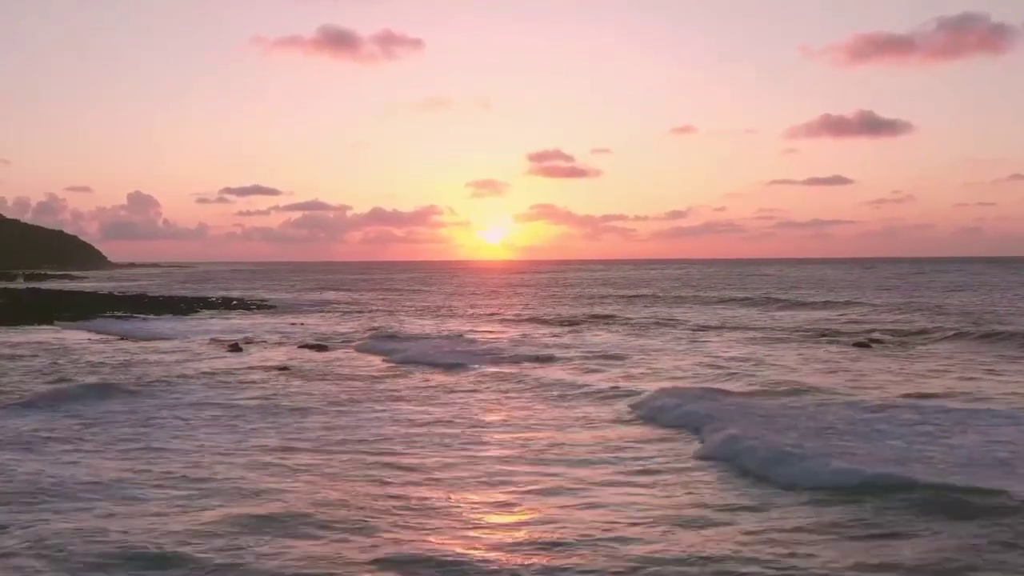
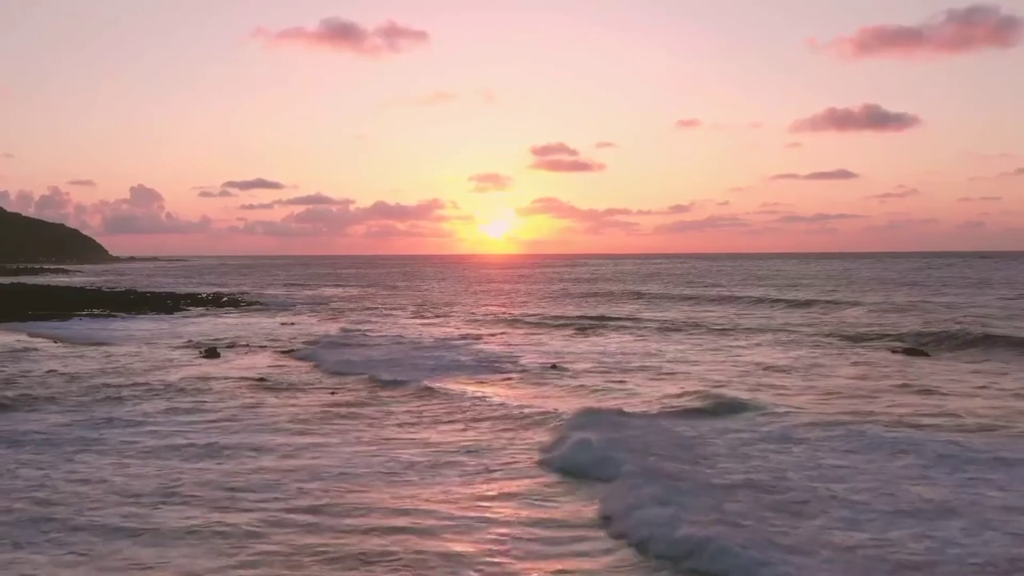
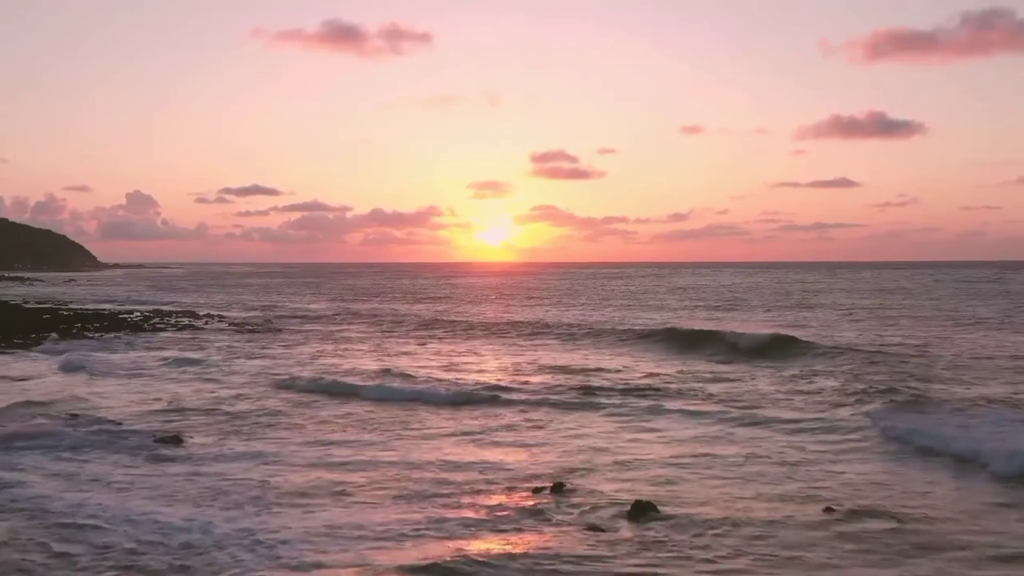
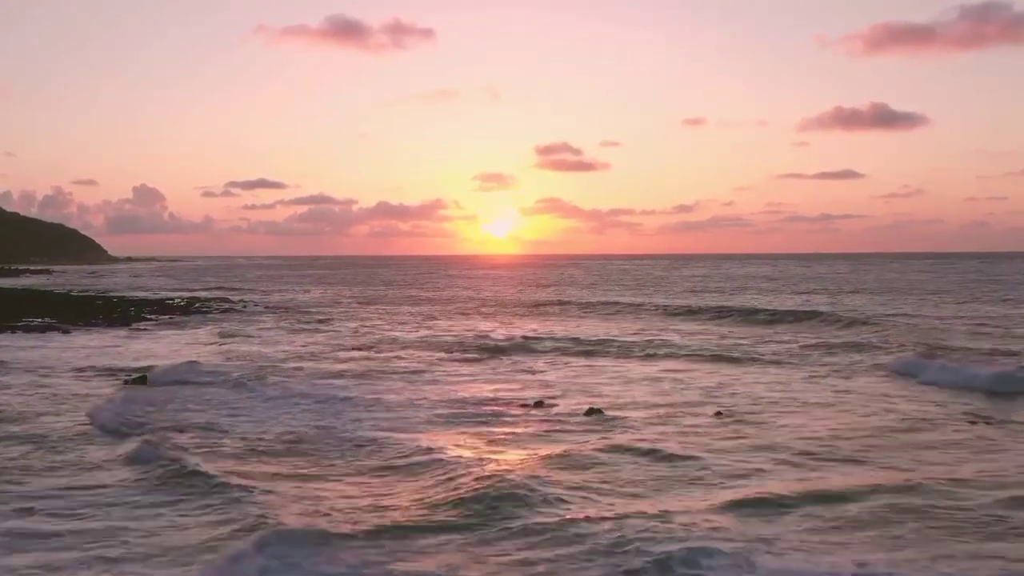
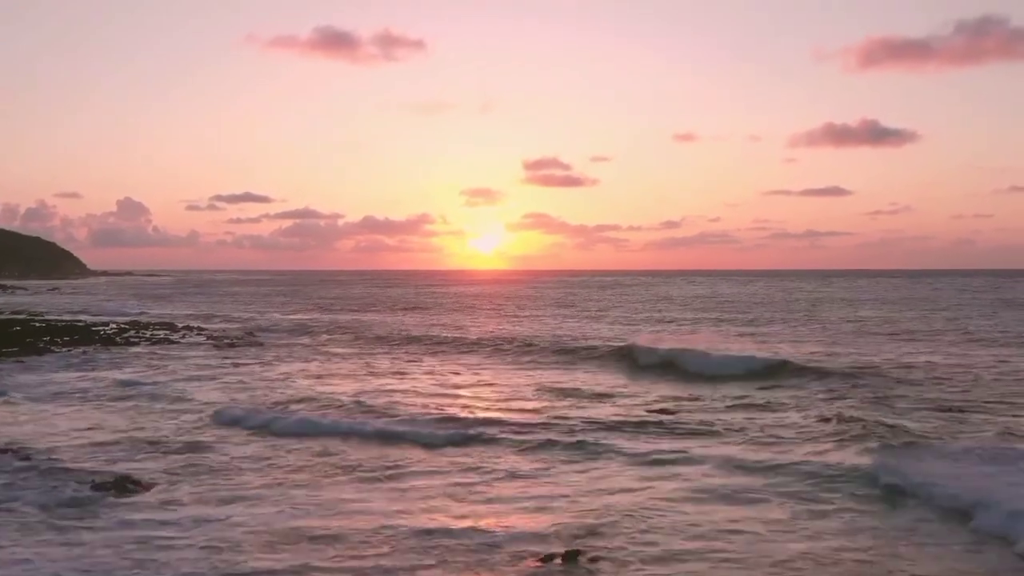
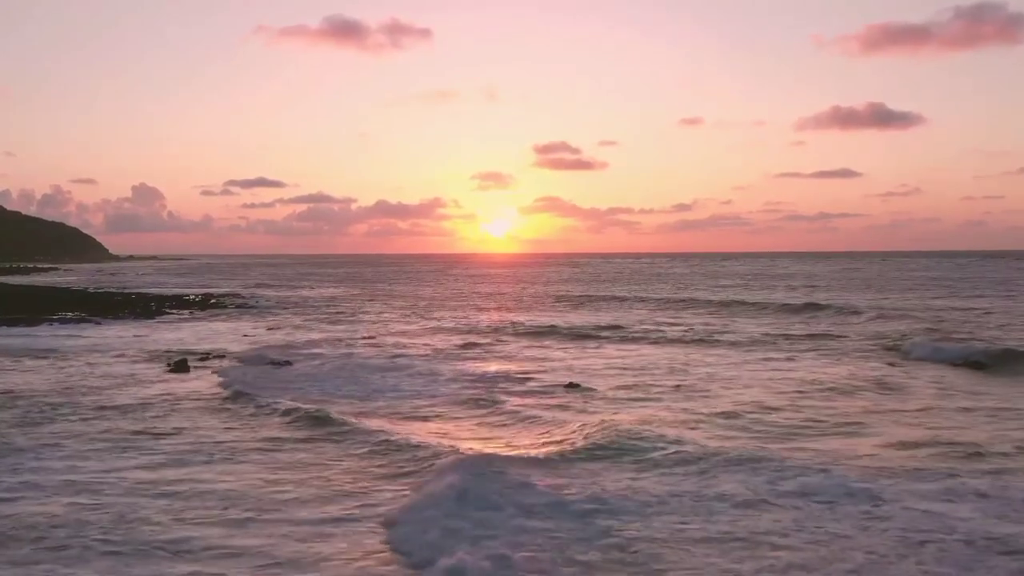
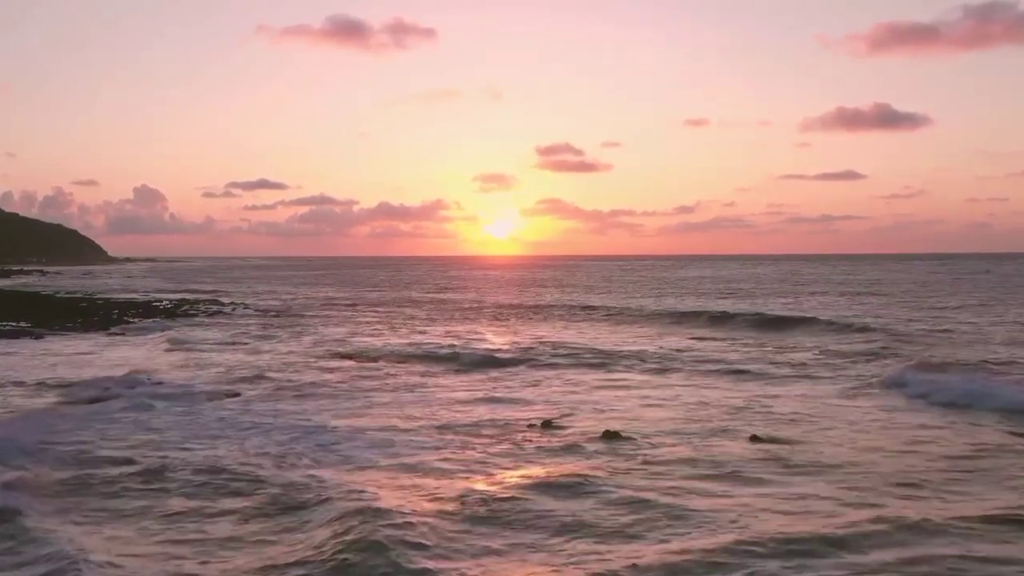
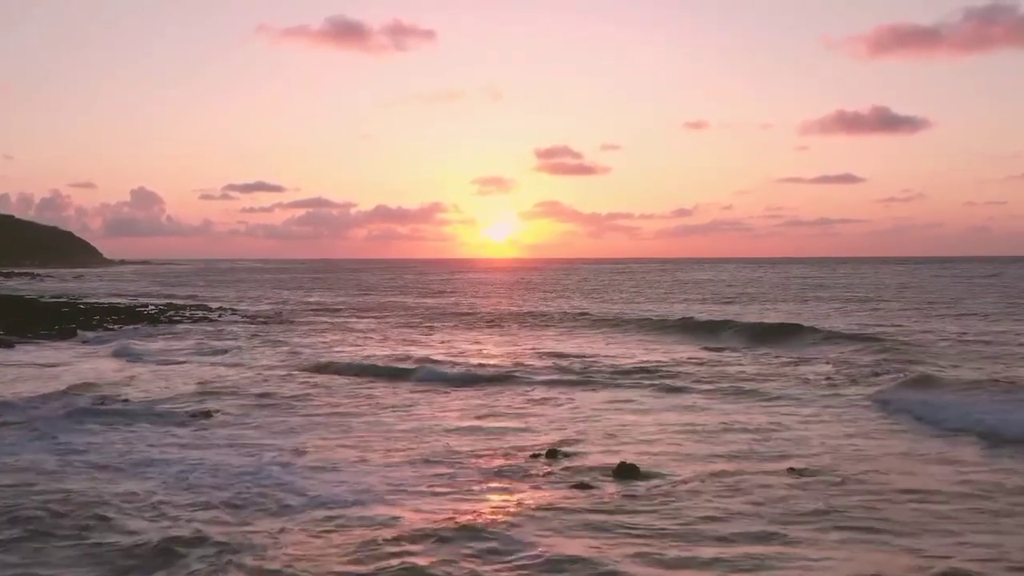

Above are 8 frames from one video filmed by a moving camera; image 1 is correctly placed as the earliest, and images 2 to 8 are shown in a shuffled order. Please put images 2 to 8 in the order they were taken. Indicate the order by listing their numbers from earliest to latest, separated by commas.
2, 6, 4, 7, 8, 3, 5
